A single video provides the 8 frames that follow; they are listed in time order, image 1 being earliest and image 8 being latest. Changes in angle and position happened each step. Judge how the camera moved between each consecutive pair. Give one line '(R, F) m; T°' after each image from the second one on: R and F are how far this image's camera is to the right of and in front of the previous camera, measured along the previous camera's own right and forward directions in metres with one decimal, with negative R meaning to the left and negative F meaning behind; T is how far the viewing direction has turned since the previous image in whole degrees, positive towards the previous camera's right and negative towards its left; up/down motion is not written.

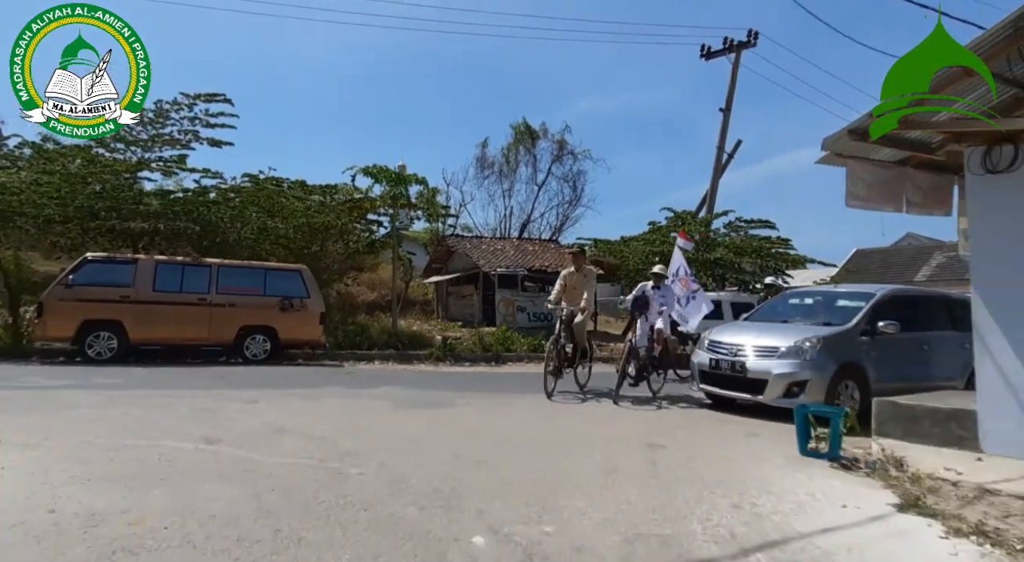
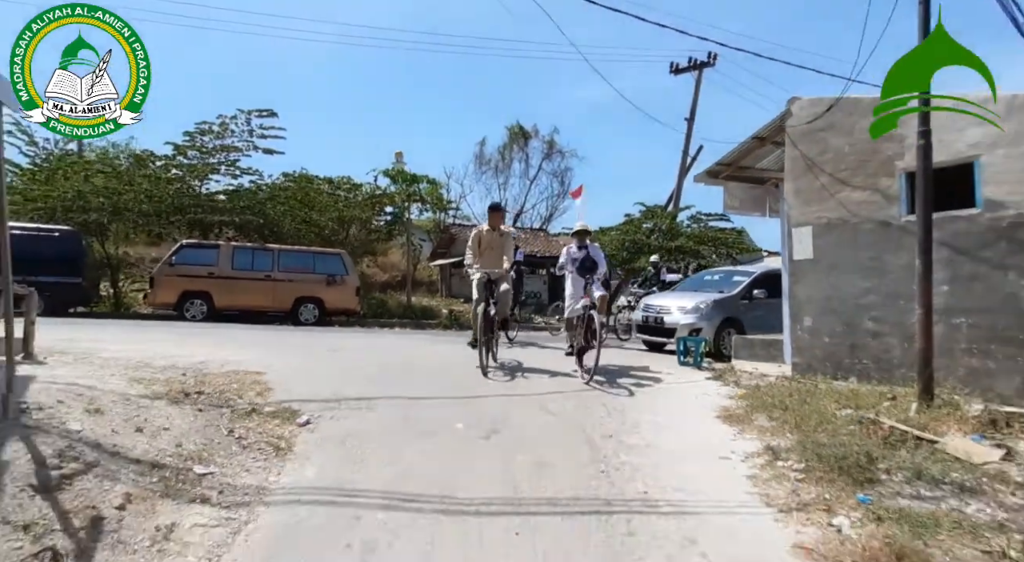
(0.0, -3.1) m; +1°
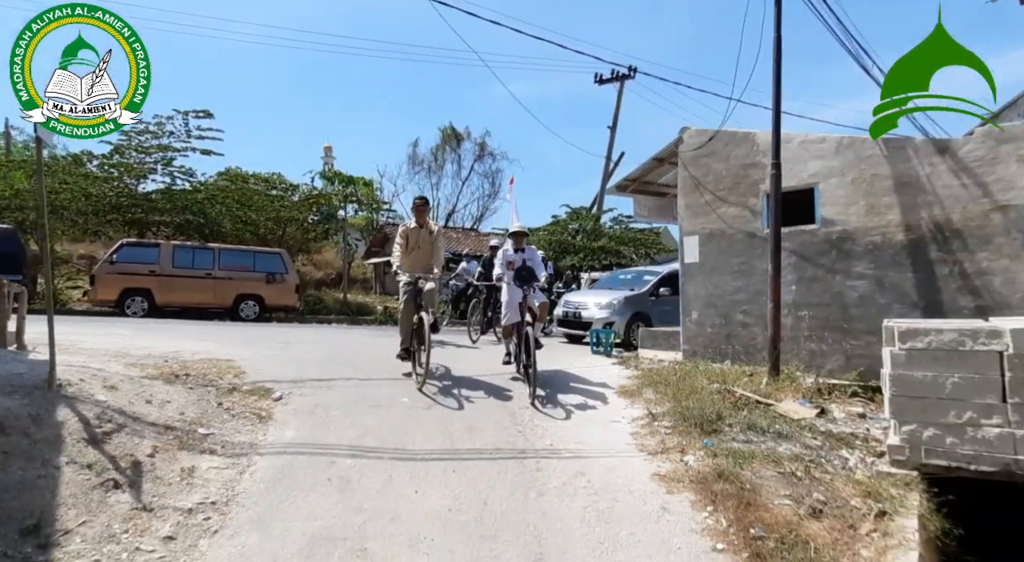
(0.0, -1.1) m; +7°
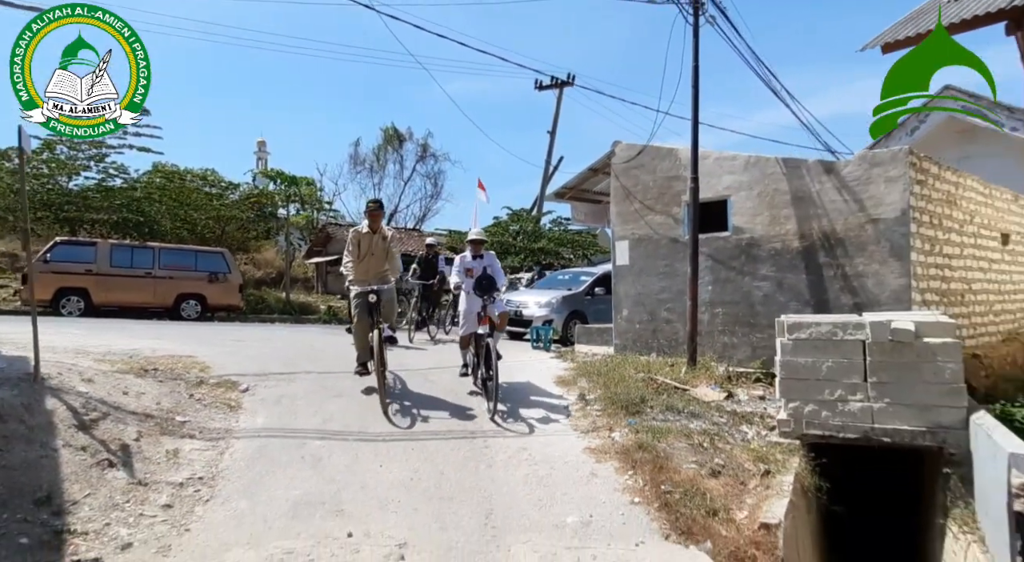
(-0.1, -0.6) m; +6°
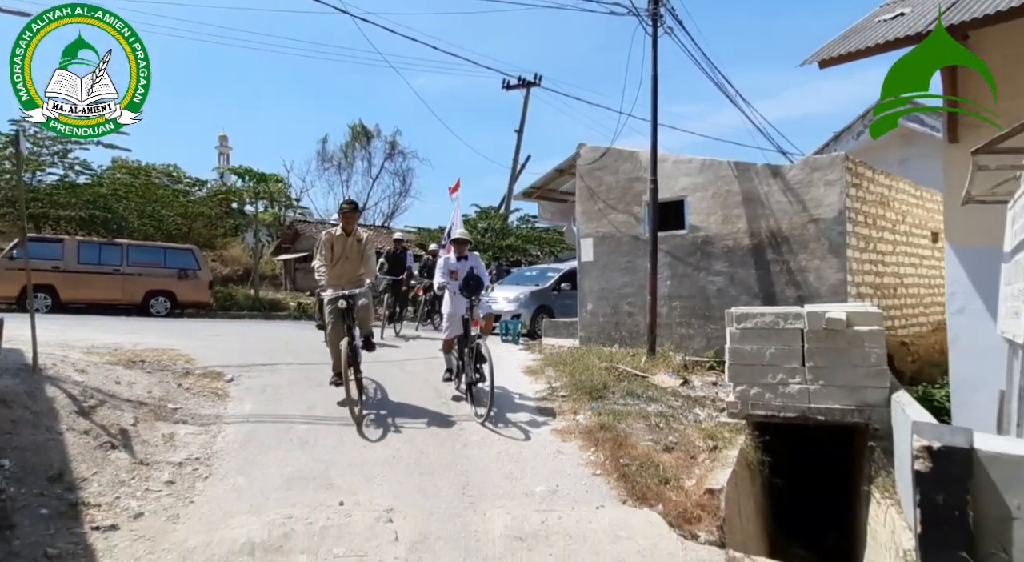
(0.0, -0.4) m; +3°
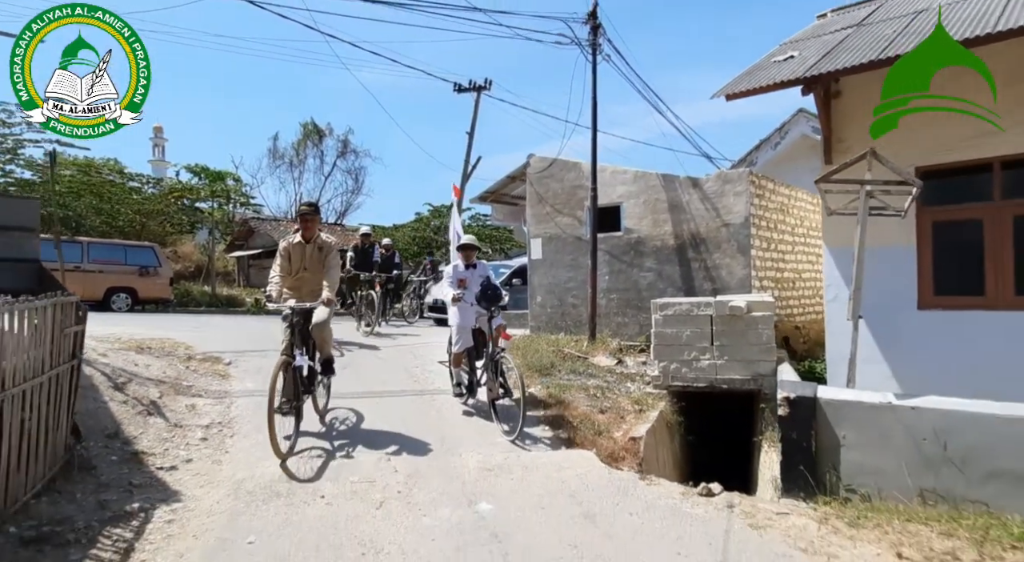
(-0.2, -1.1) m; +5°
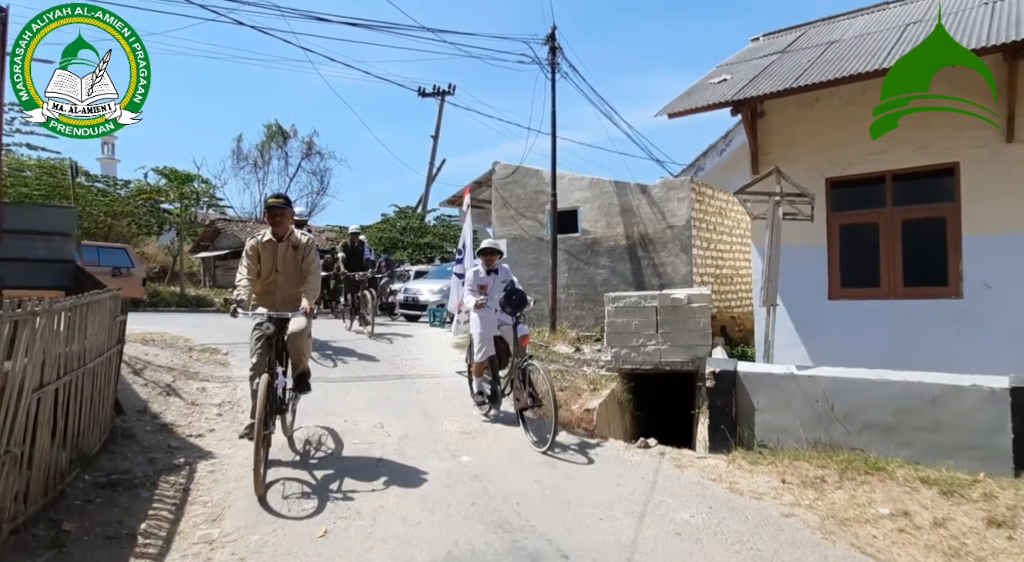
(-0.1, -0.9) m; +4°
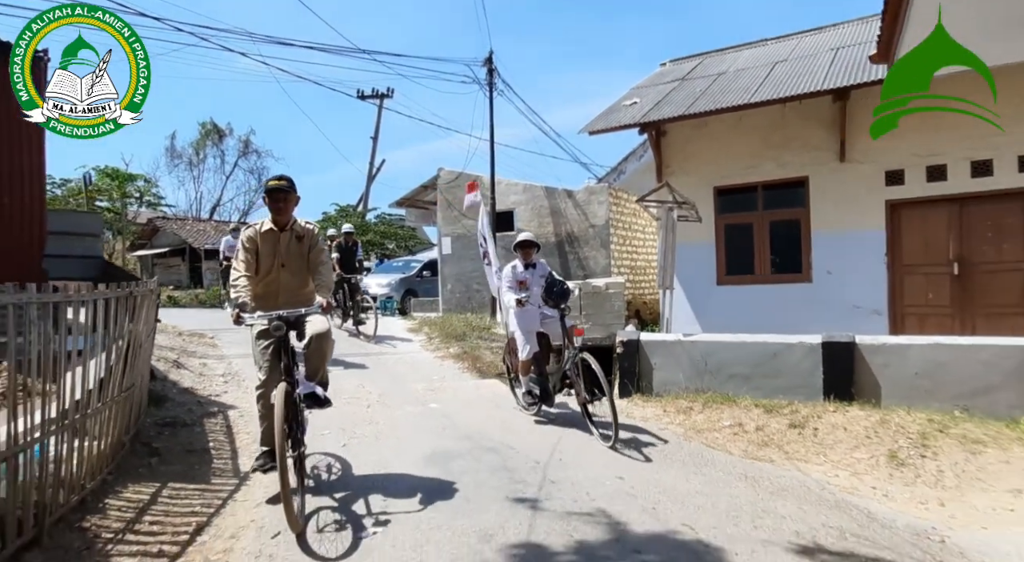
(-0.2, -1.5) m; +6°
